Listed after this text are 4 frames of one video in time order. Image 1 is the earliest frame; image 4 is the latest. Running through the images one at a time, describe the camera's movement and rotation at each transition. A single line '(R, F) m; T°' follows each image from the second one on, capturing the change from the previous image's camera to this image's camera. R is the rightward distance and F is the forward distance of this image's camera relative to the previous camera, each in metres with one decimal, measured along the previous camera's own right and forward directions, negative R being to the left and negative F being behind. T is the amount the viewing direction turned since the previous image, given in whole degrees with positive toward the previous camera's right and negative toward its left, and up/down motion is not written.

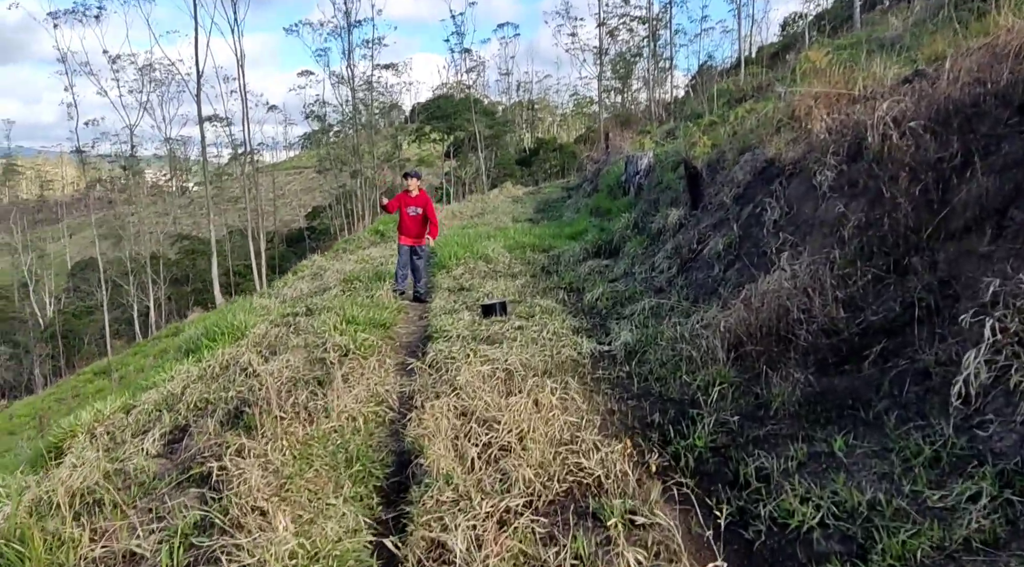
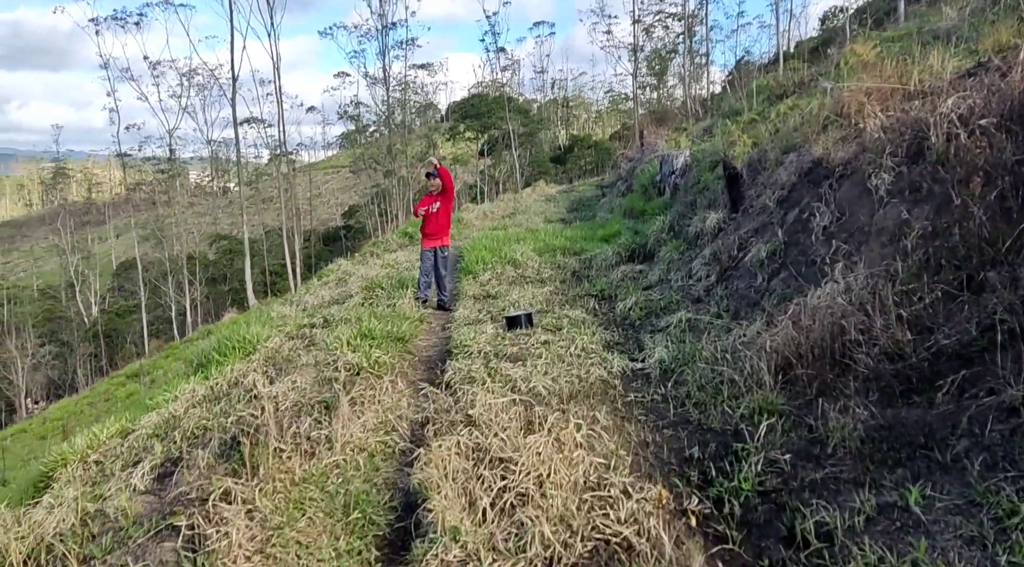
(+0.1, +0.7) m; -2°
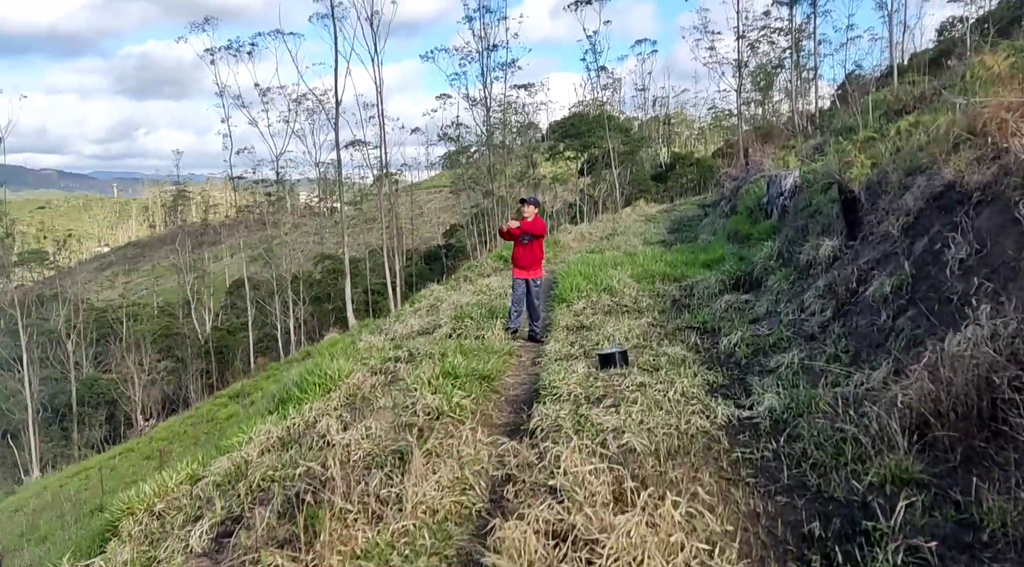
(+0.1, +0.6) m; -6°
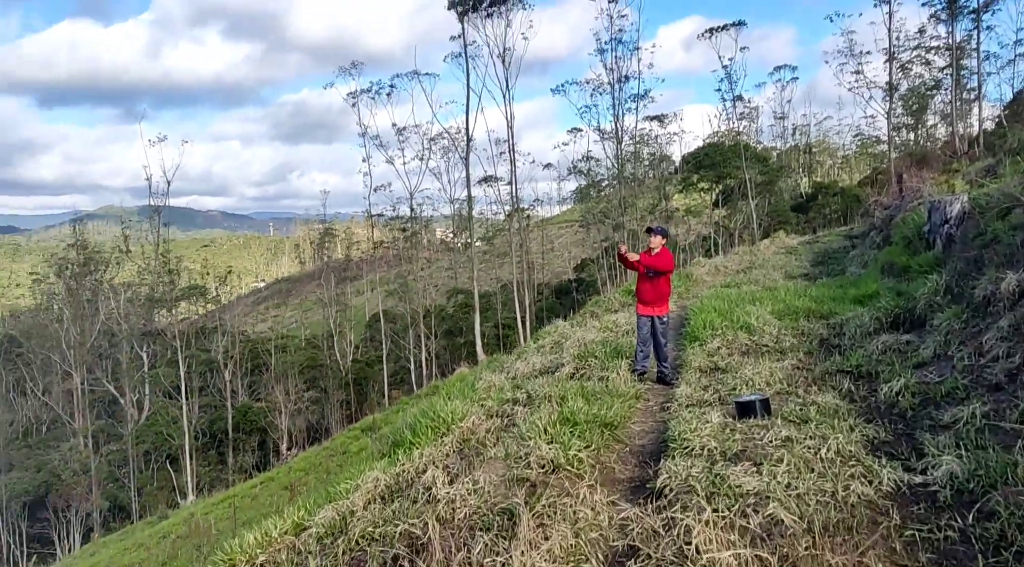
(+0.1, +0.8) m; -8°
